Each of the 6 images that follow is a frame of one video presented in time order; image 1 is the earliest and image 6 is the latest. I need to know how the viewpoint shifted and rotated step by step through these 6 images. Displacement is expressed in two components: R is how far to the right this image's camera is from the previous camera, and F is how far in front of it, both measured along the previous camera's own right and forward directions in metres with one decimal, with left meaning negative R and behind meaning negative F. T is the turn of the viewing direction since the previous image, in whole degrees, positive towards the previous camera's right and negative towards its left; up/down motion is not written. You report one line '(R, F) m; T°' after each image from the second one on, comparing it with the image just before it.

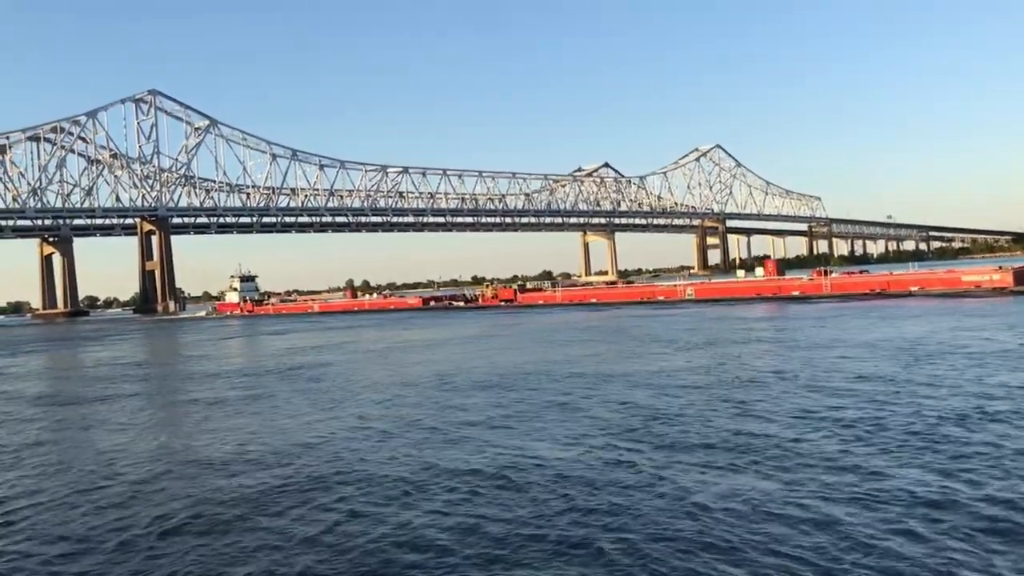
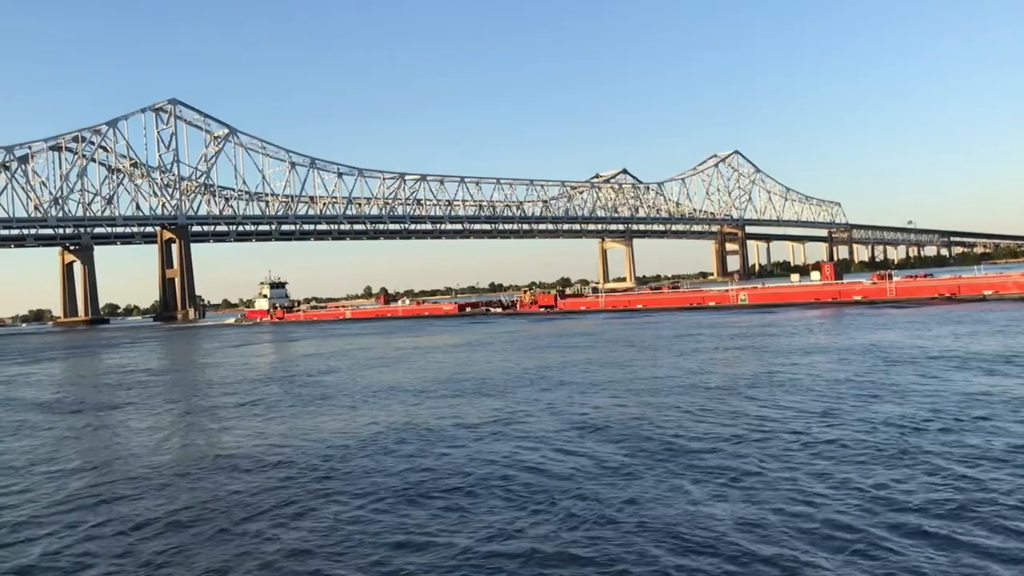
(-0.3, +1.1) m; -1°
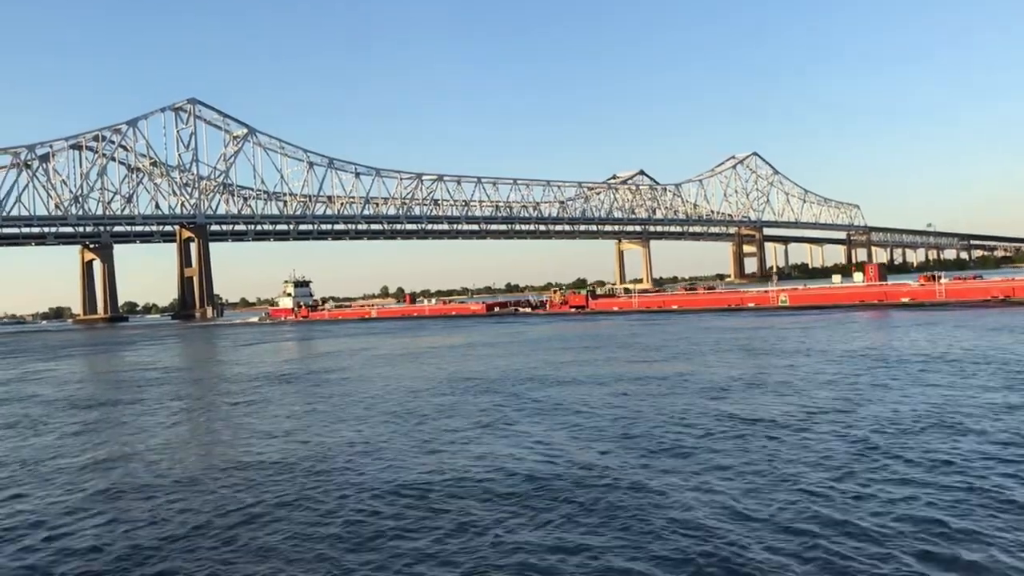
(-0.2, +0.6) m; -1°
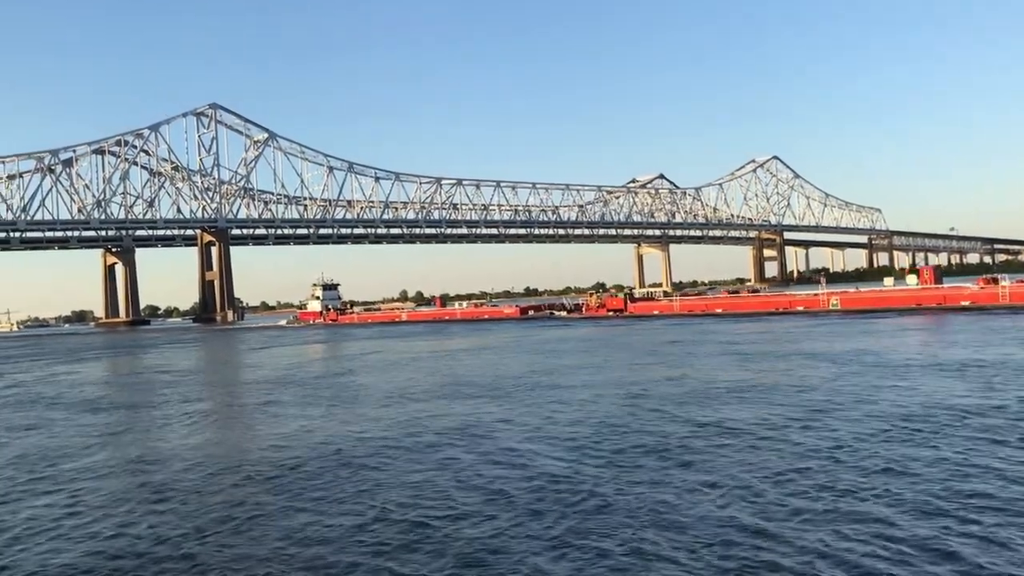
(-0.2, +0.8) m; -1°
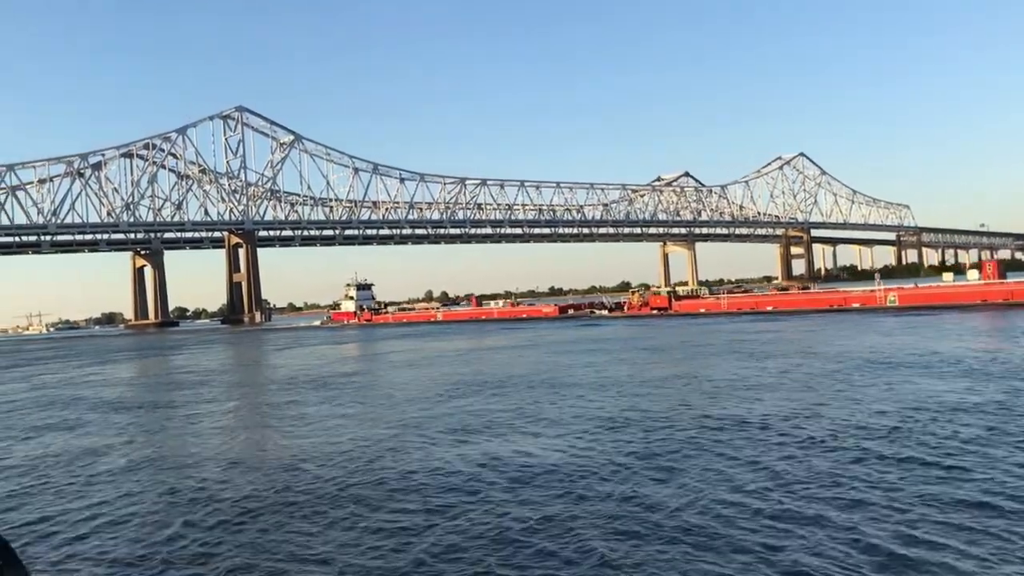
(-0.1, +0.7) m; -2°
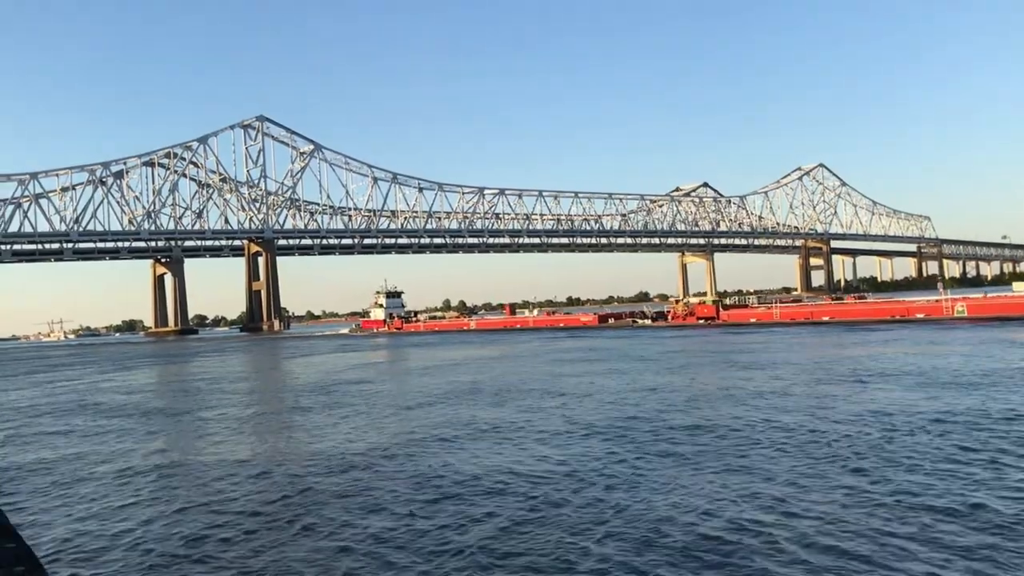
(-0.1, +0.8) m; -1°
